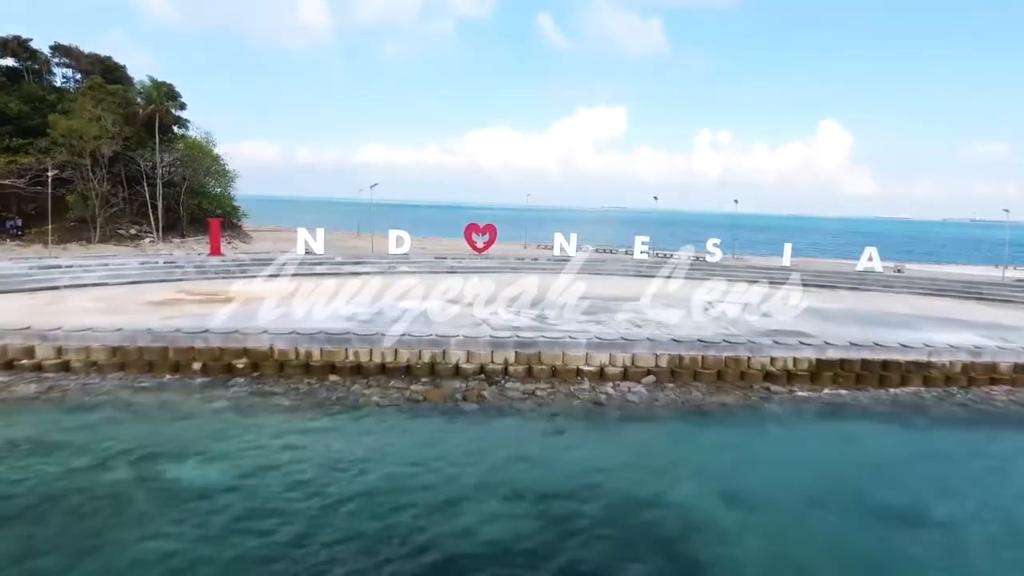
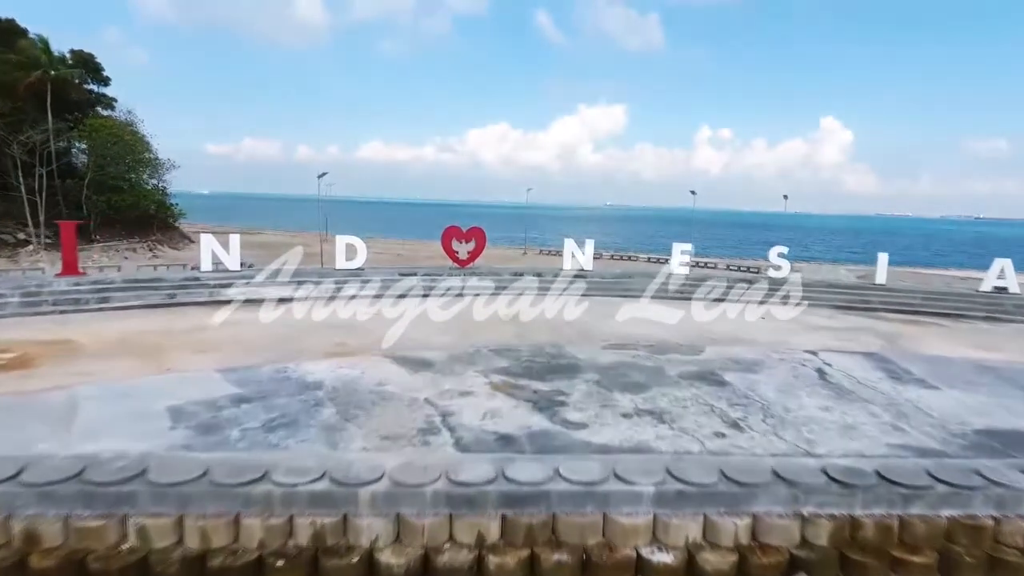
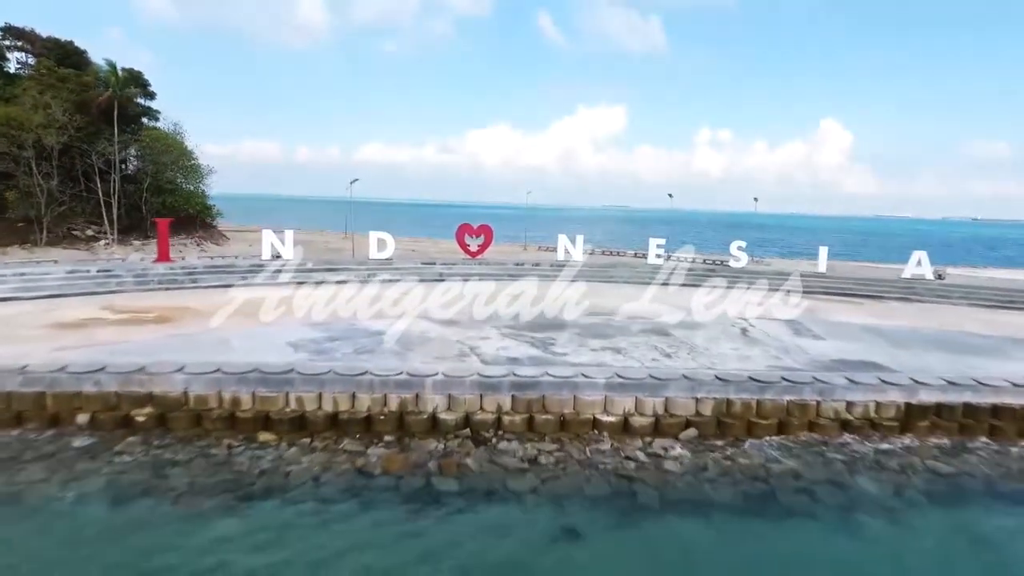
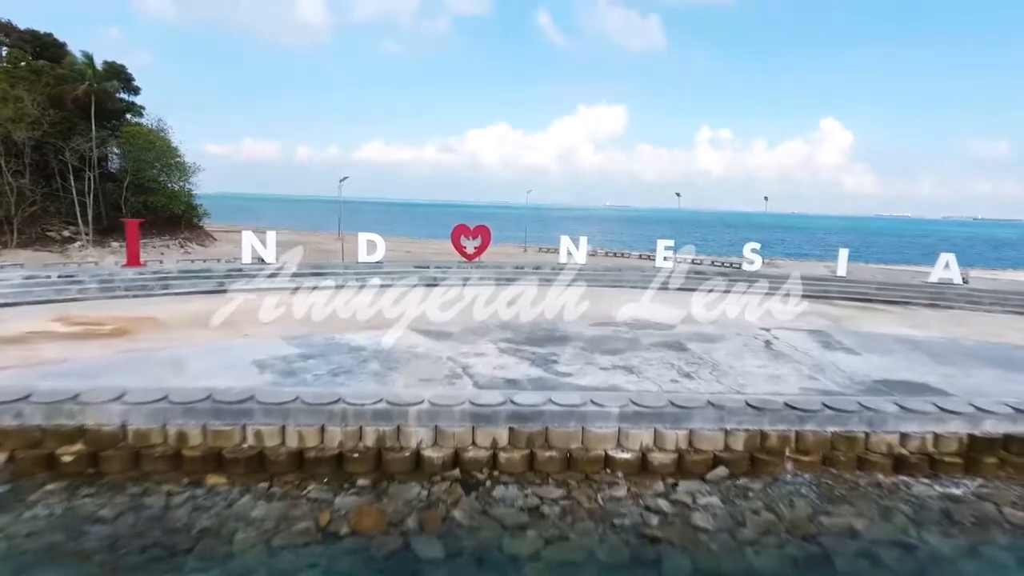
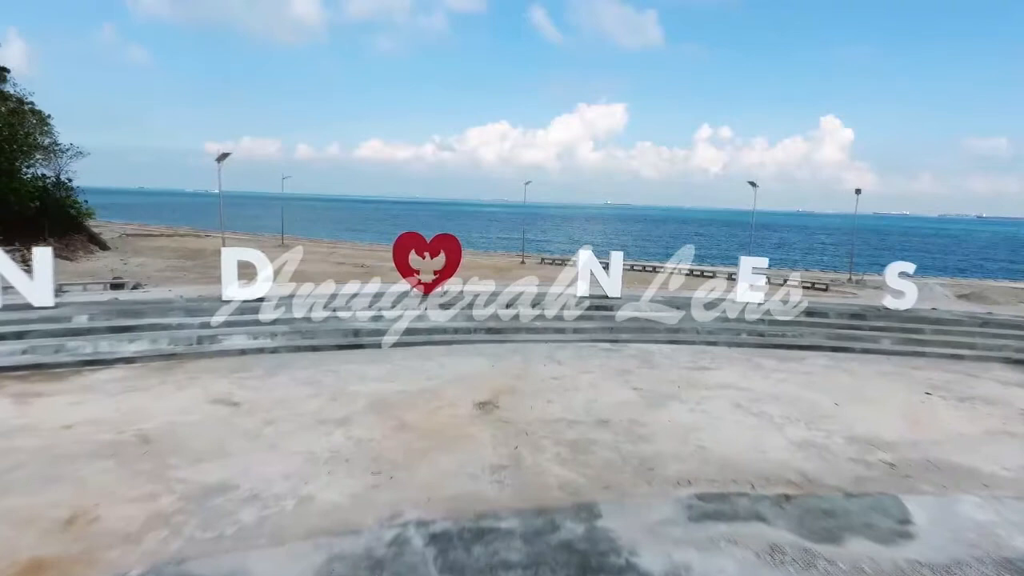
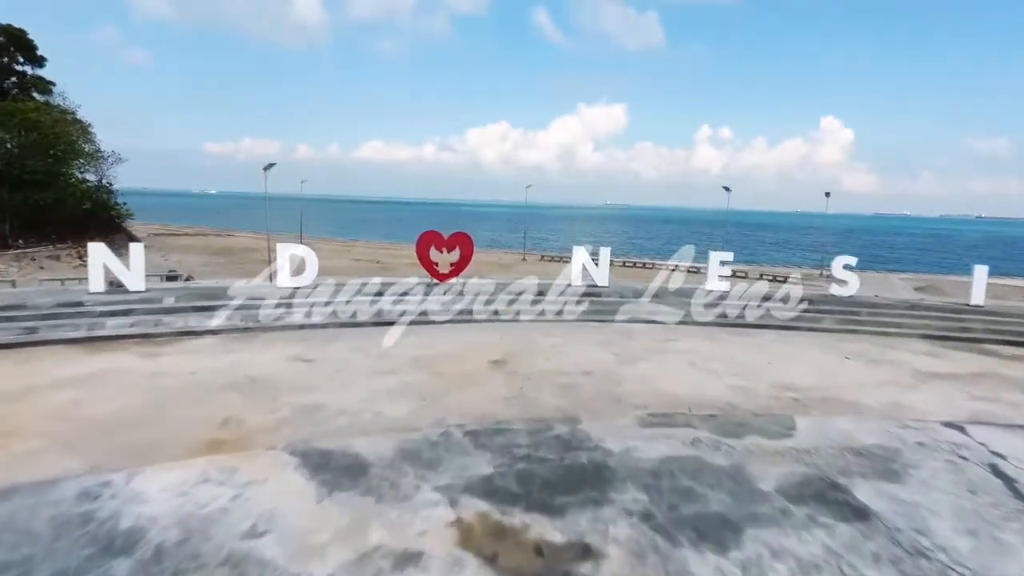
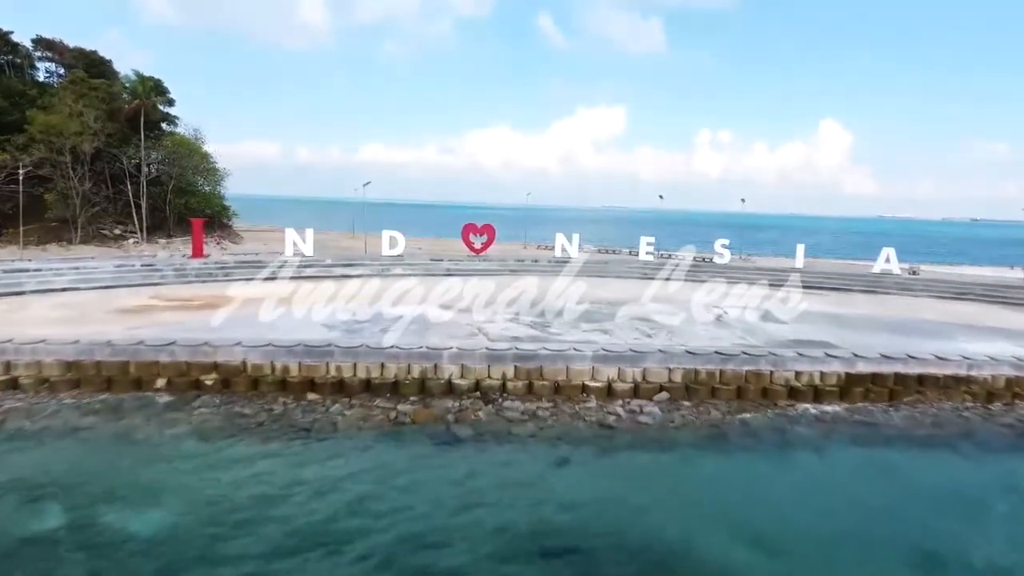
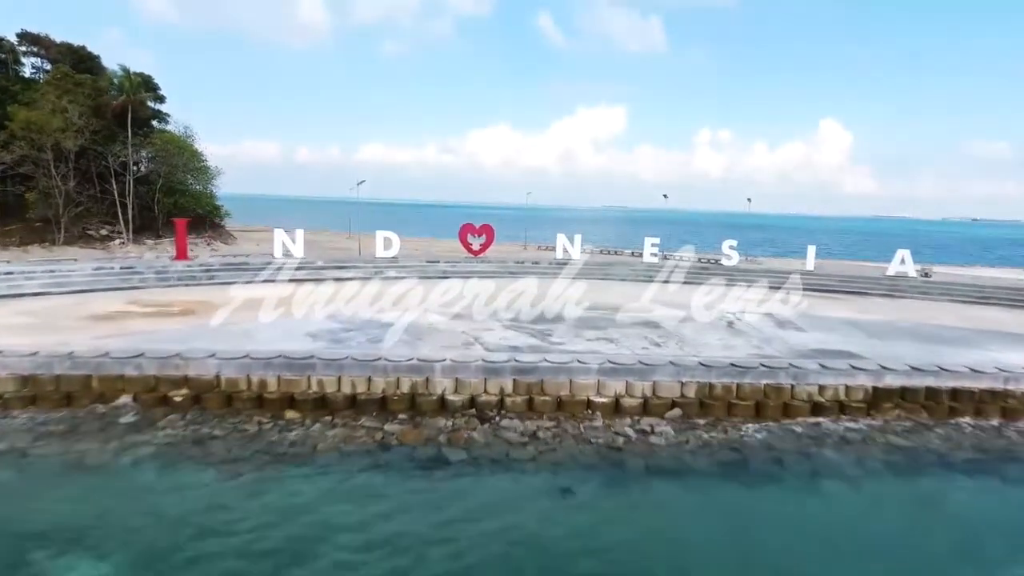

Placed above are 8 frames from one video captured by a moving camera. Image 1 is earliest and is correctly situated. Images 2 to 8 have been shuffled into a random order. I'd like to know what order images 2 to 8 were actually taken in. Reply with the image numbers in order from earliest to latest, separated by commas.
7, 8, 3, 4, 2, 6, 5
